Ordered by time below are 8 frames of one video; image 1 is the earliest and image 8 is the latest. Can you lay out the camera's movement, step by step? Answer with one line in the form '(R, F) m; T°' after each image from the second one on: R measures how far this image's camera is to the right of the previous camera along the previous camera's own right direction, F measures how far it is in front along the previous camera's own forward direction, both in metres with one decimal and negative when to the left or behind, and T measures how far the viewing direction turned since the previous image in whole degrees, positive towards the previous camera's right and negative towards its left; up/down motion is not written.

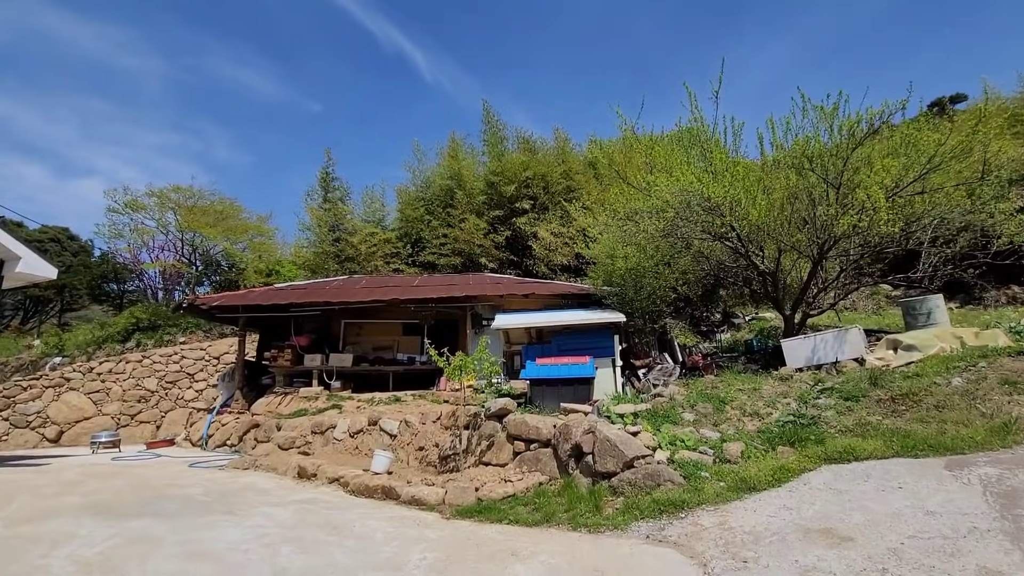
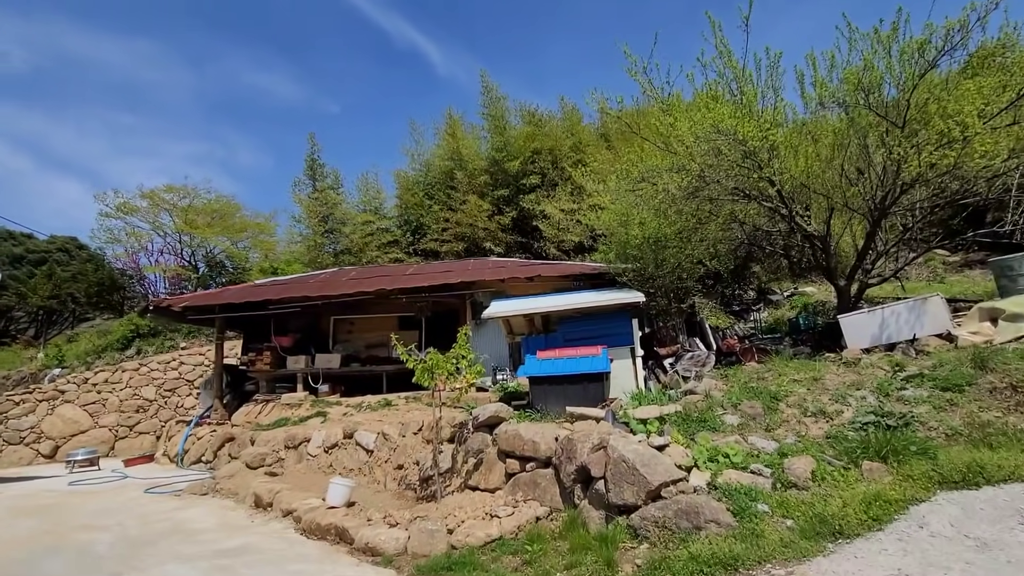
(+0.5, +1.6) m; -3°
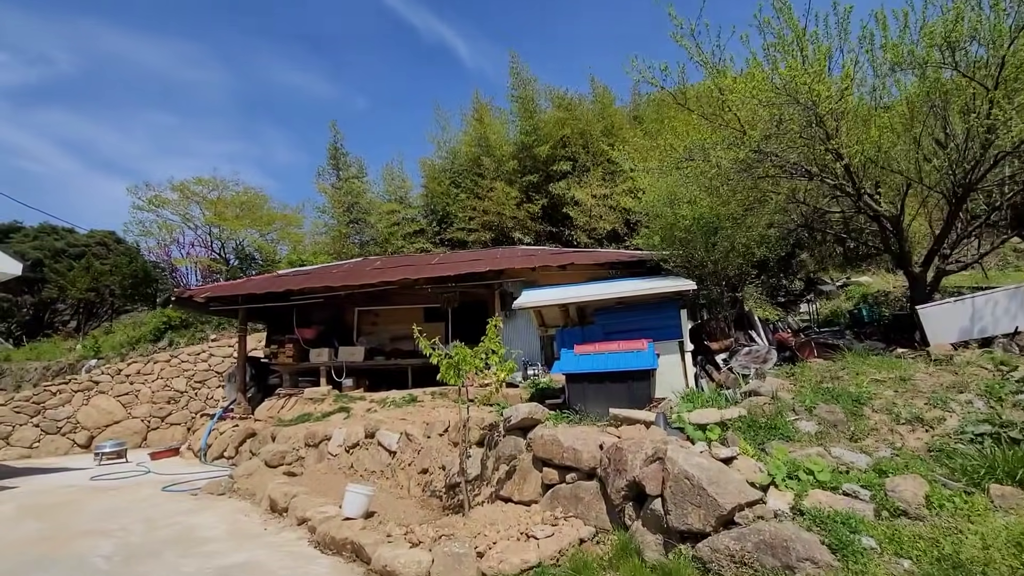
(-0.1, +0.7) m; -3°
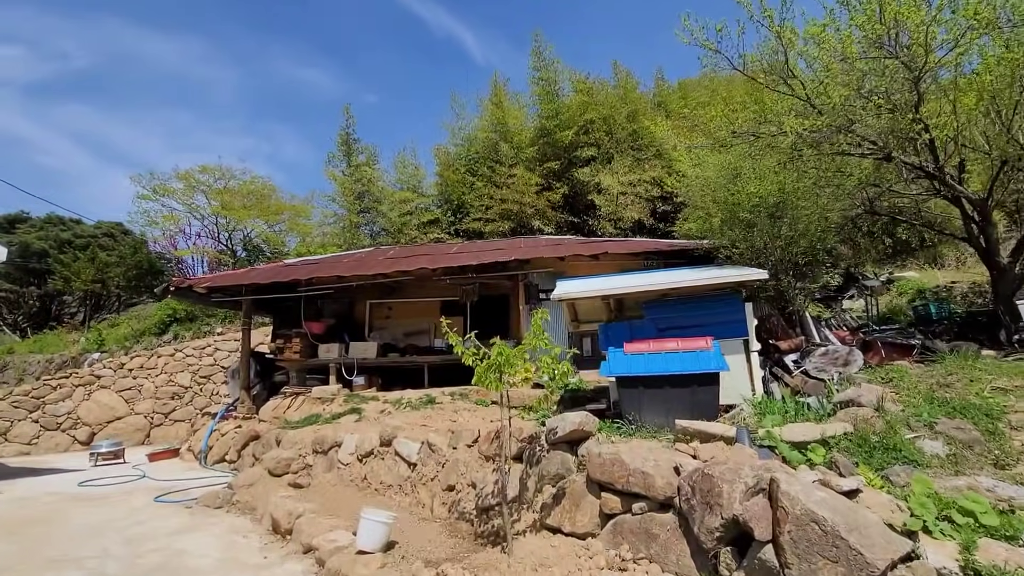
(-0.4, +0.9) m; -1°
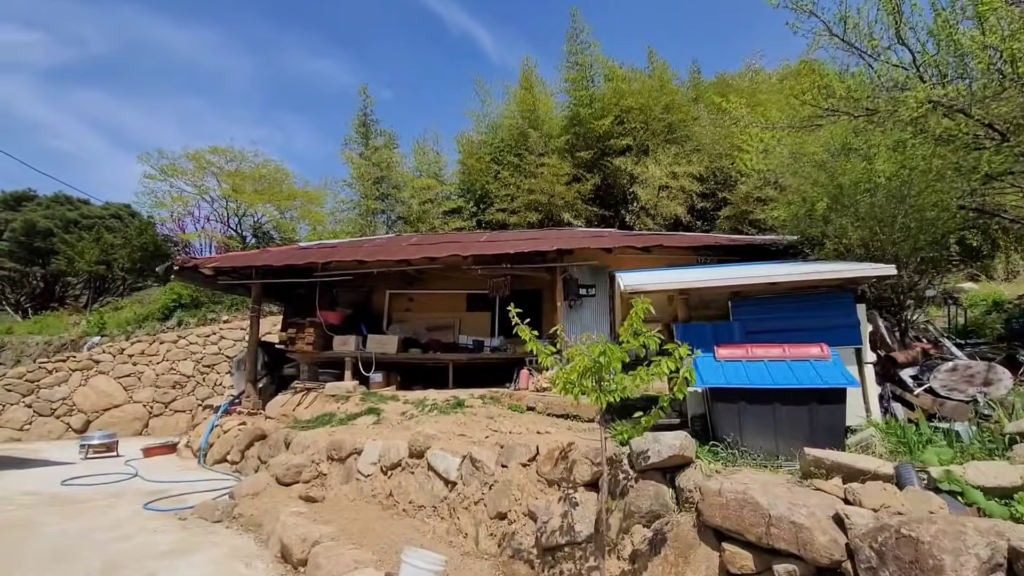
(-0.6, +1.0) m; -1°
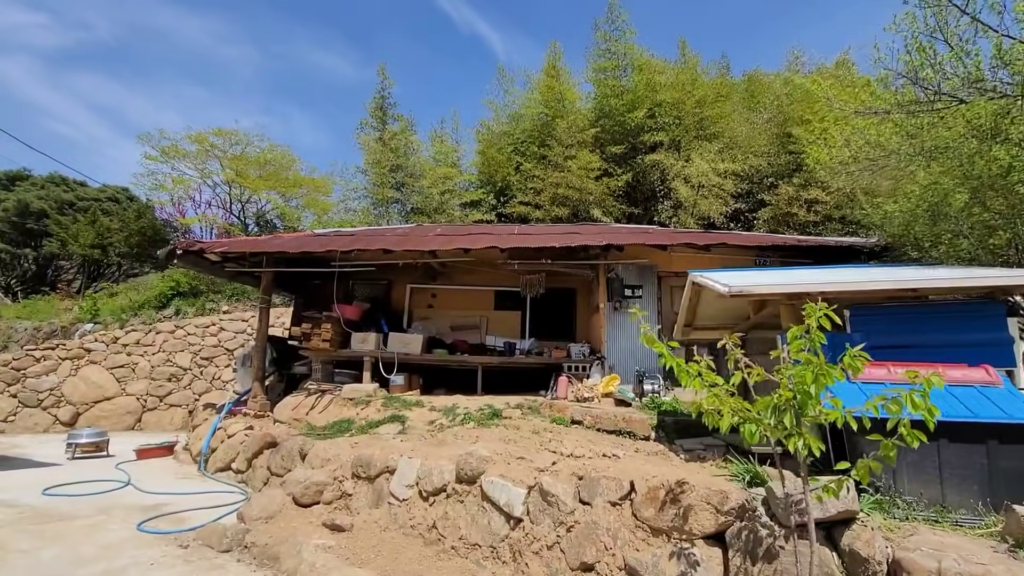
(-0.7, +0.9) m; 0°
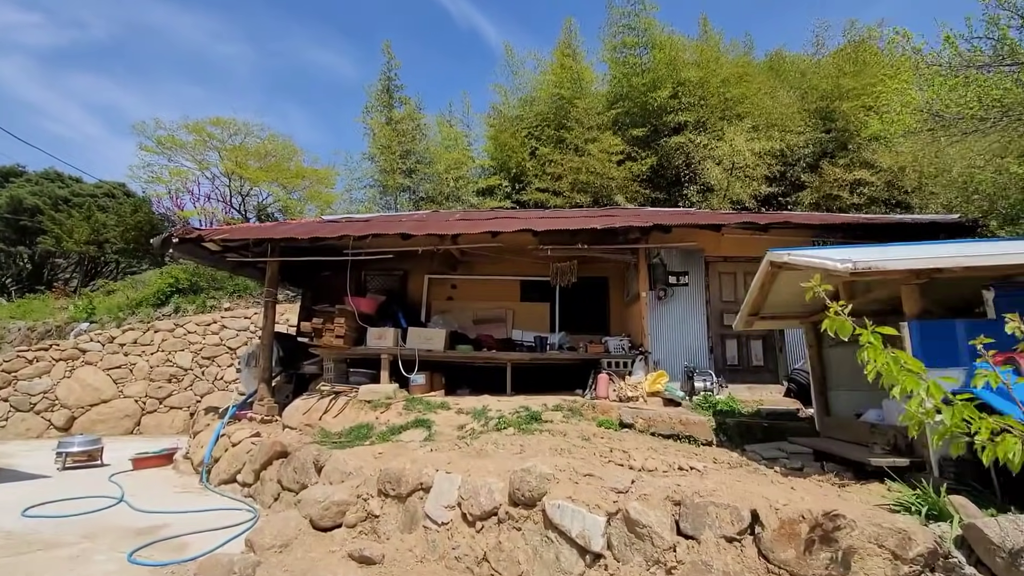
(-0.5, +0.8) m; 0°
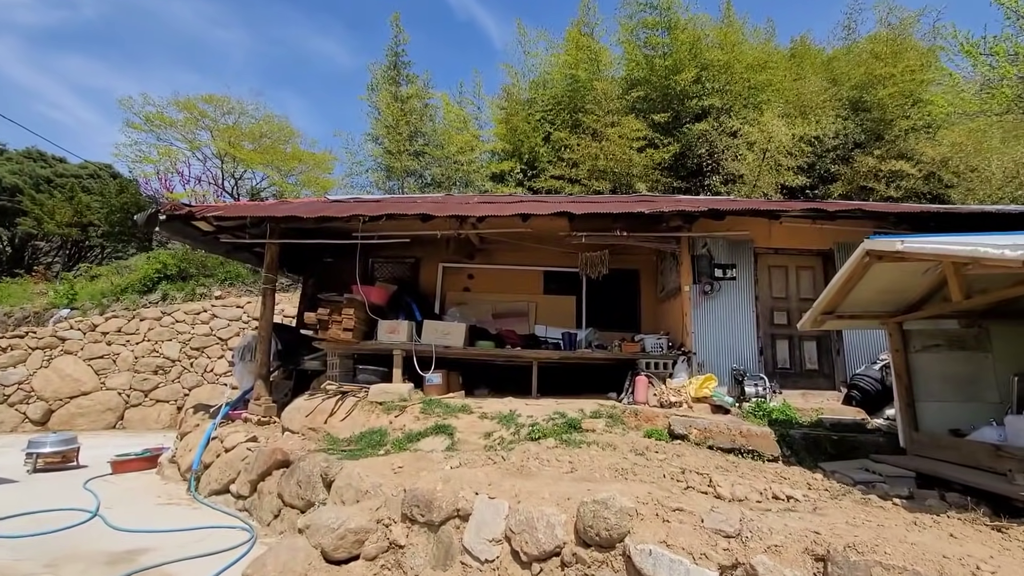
(-0.5, +0.8) m; +1°
